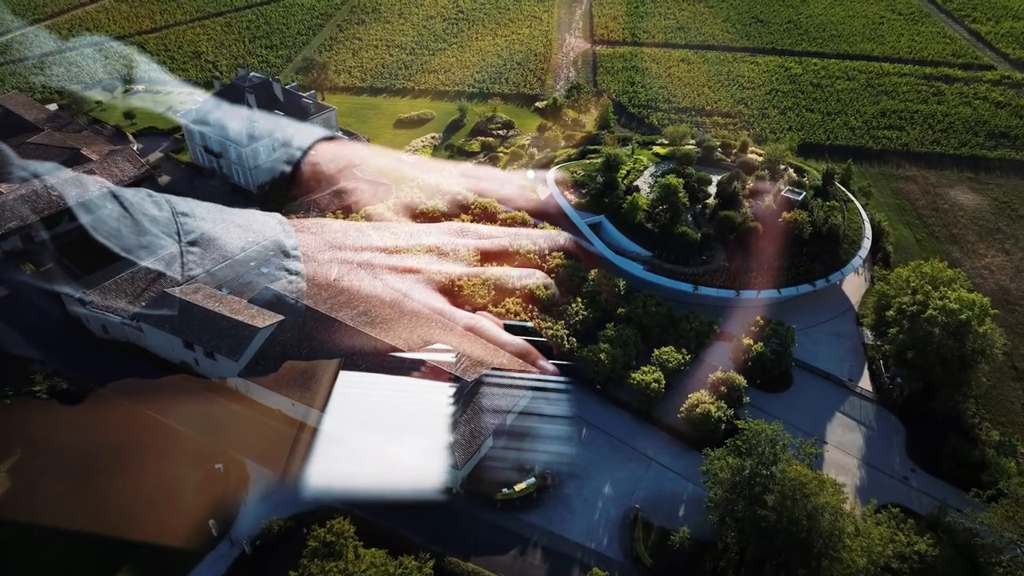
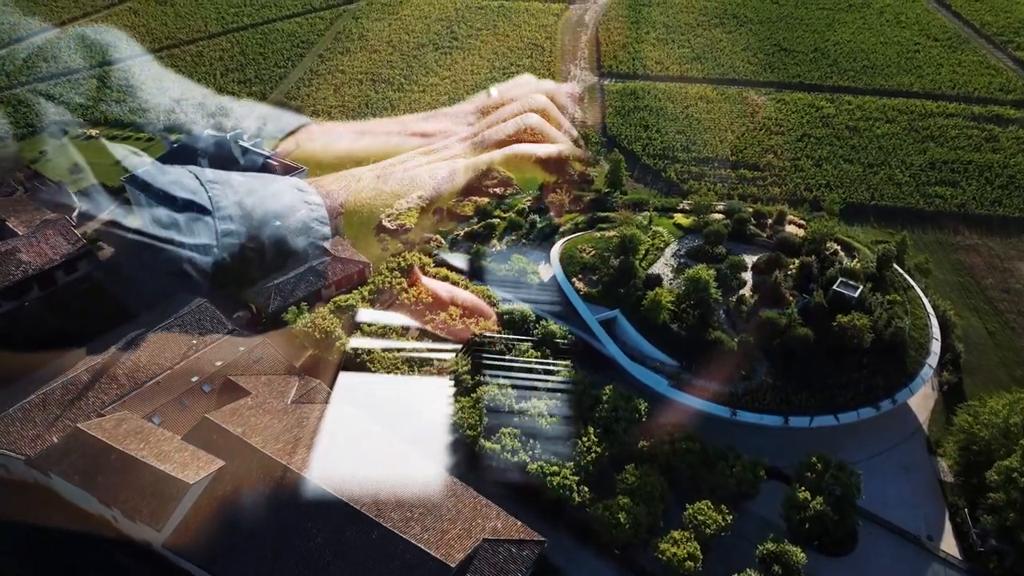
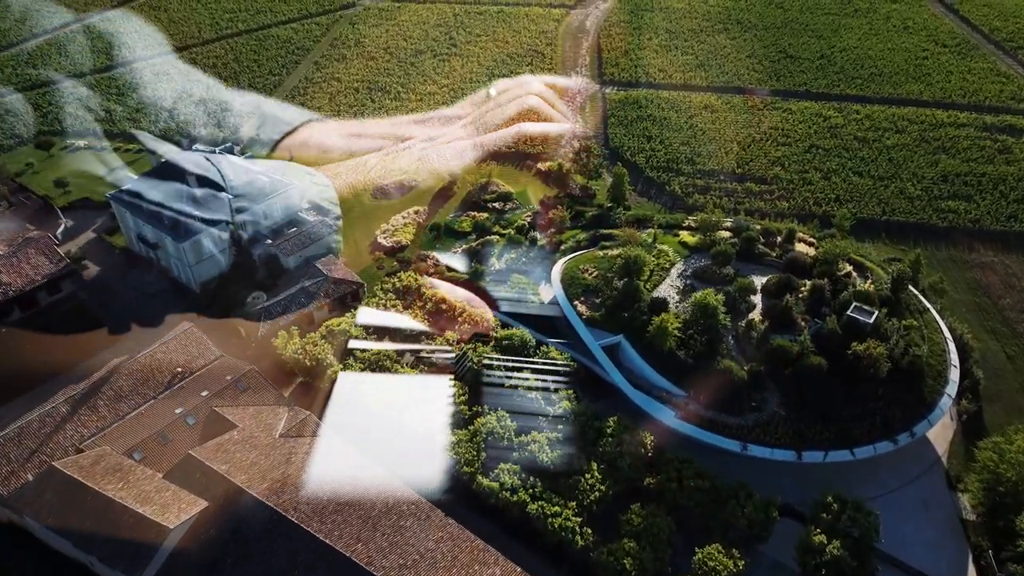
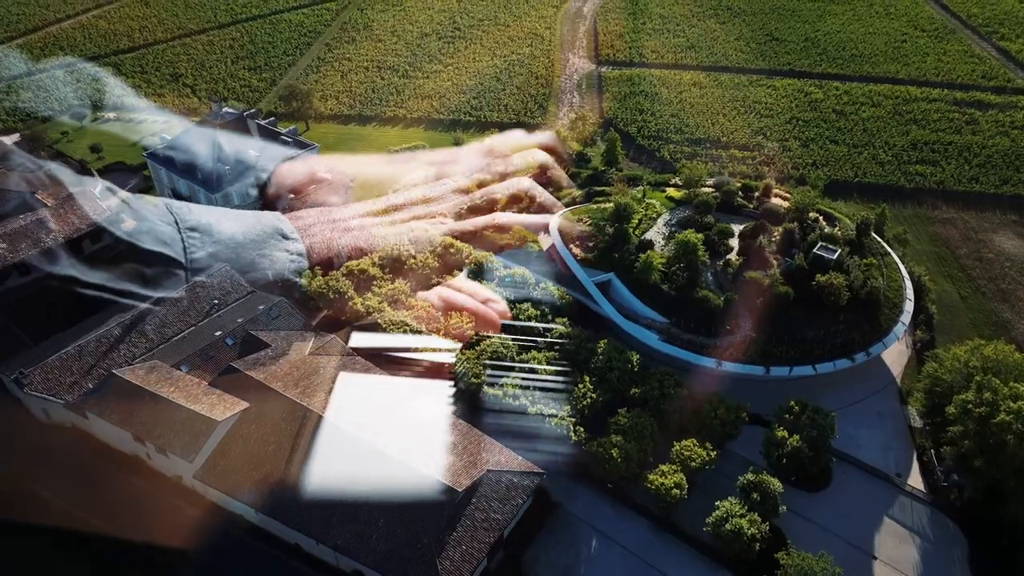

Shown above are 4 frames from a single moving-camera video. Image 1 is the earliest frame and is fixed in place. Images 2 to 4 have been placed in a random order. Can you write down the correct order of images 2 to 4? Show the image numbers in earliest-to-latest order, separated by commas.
4, 2, 3
